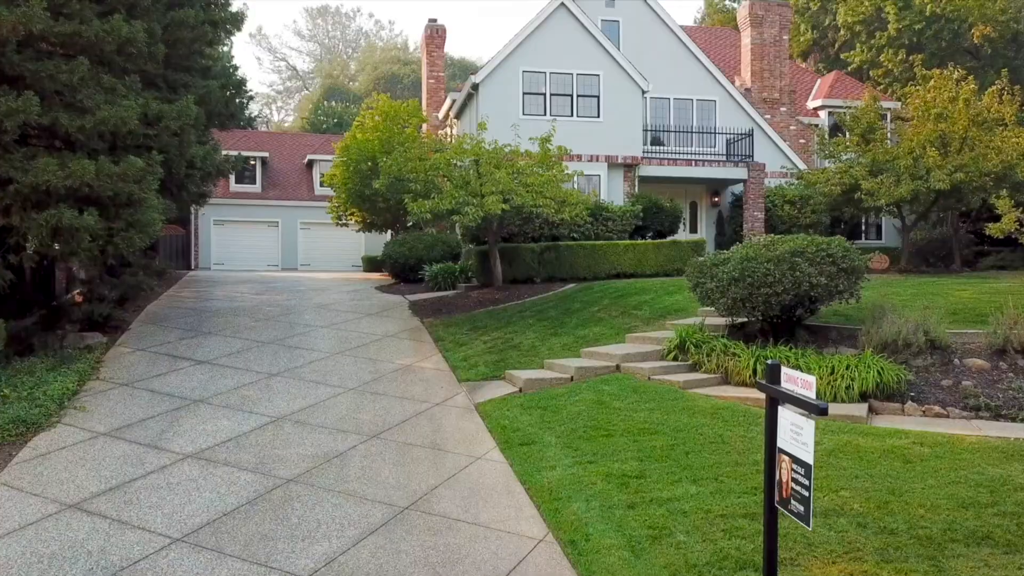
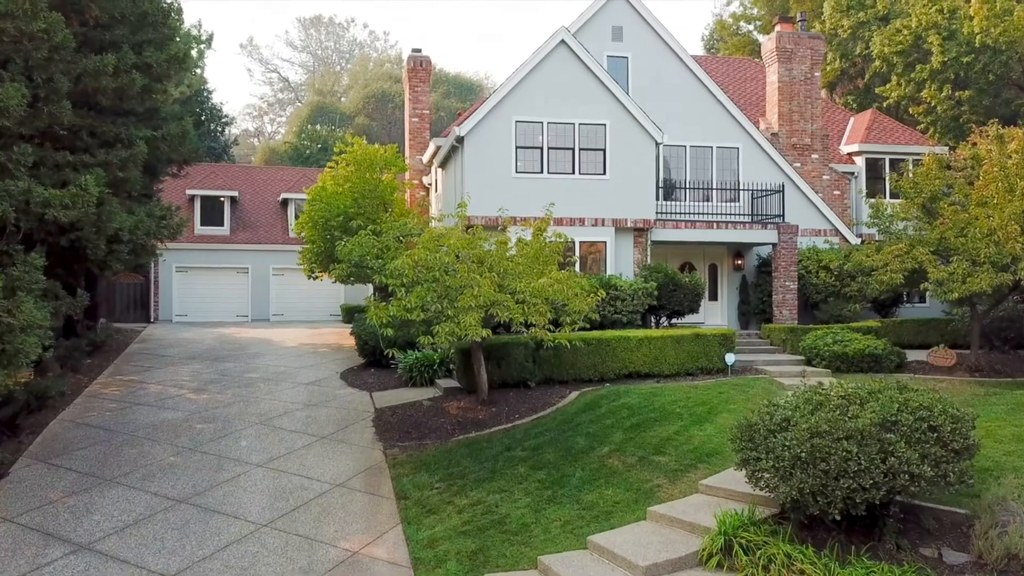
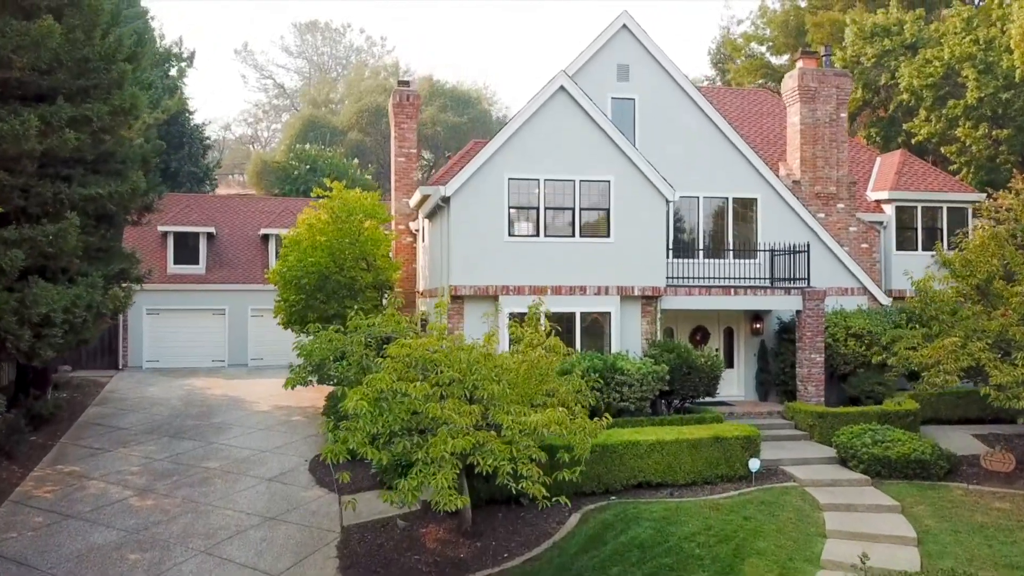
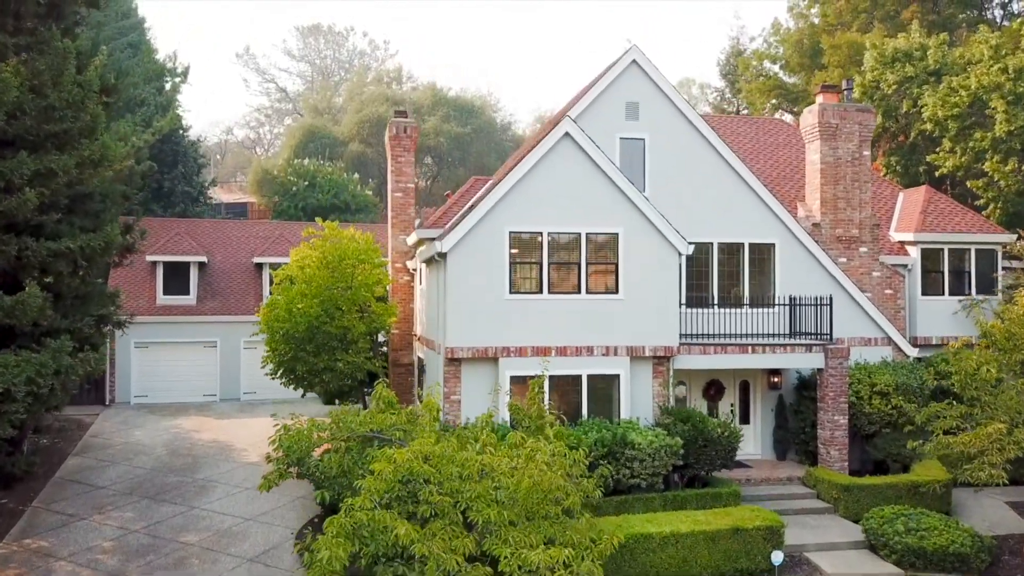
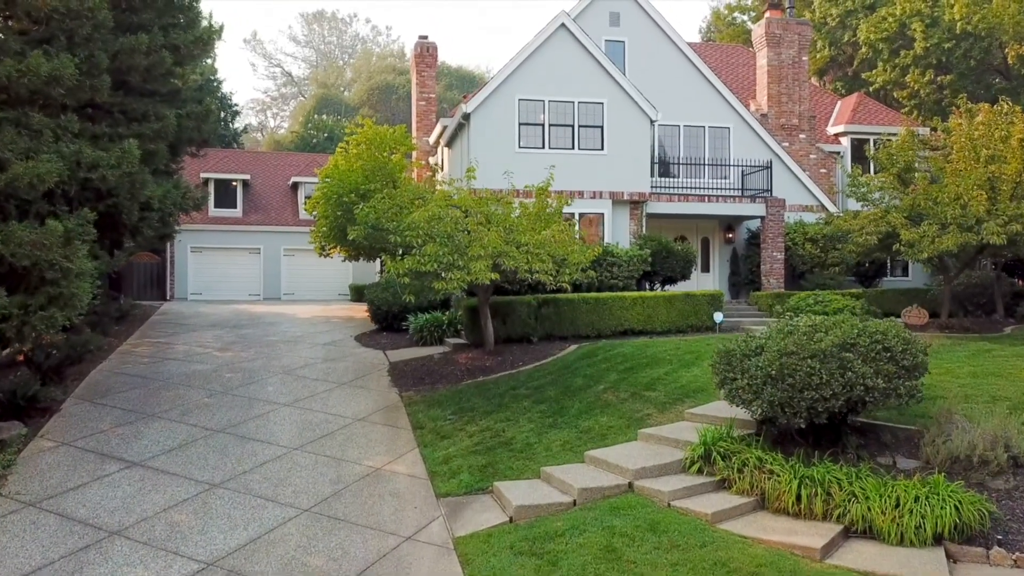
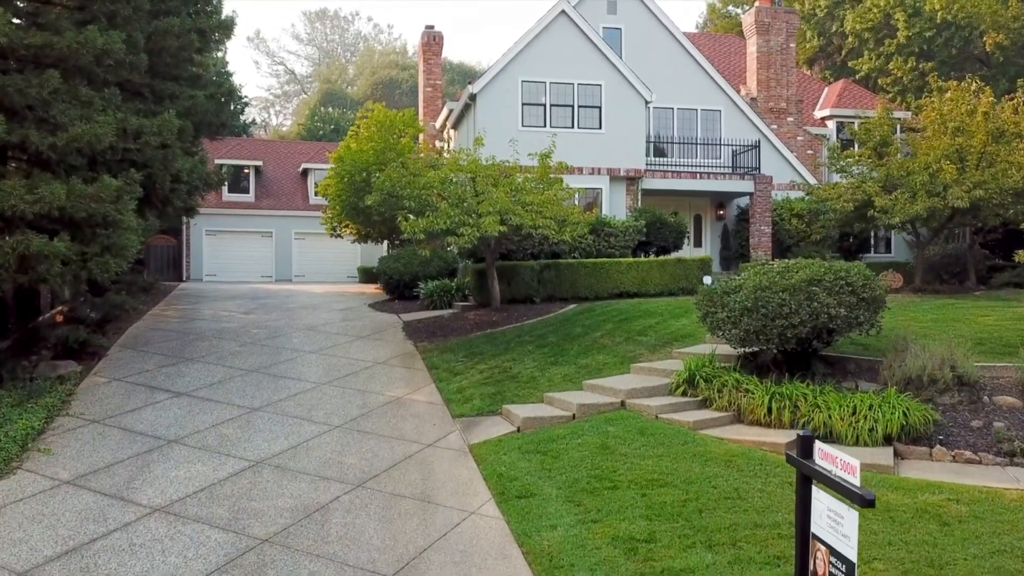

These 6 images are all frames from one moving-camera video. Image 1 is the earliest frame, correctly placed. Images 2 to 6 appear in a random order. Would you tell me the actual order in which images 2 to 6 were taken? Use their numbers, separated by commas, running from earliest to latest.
6, 5, 2, 3, 4
